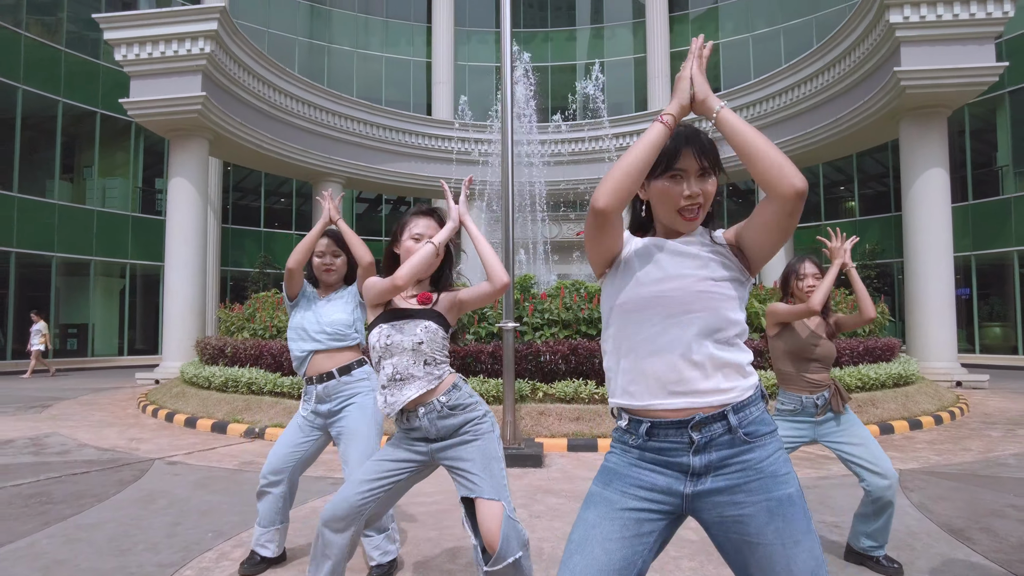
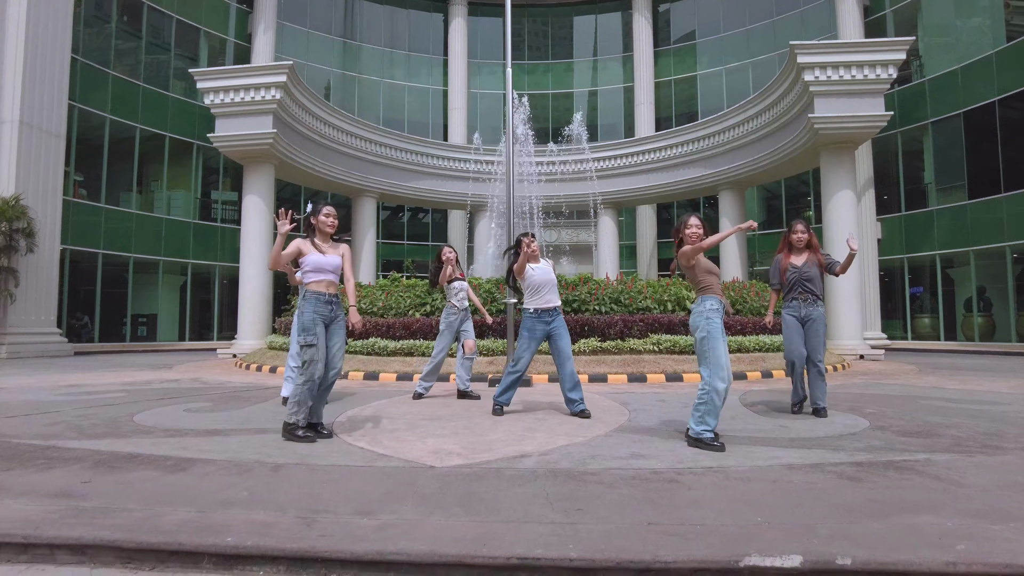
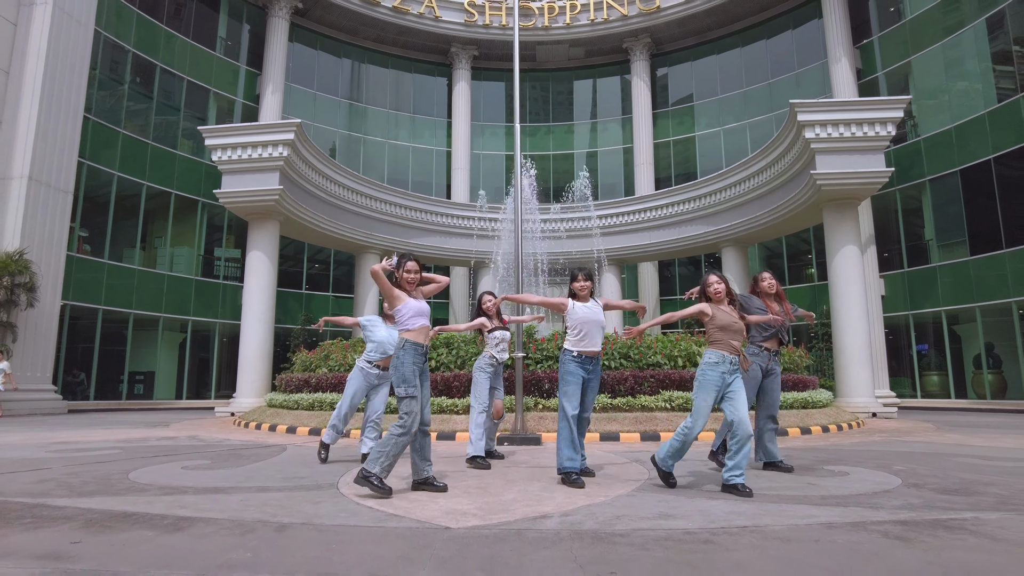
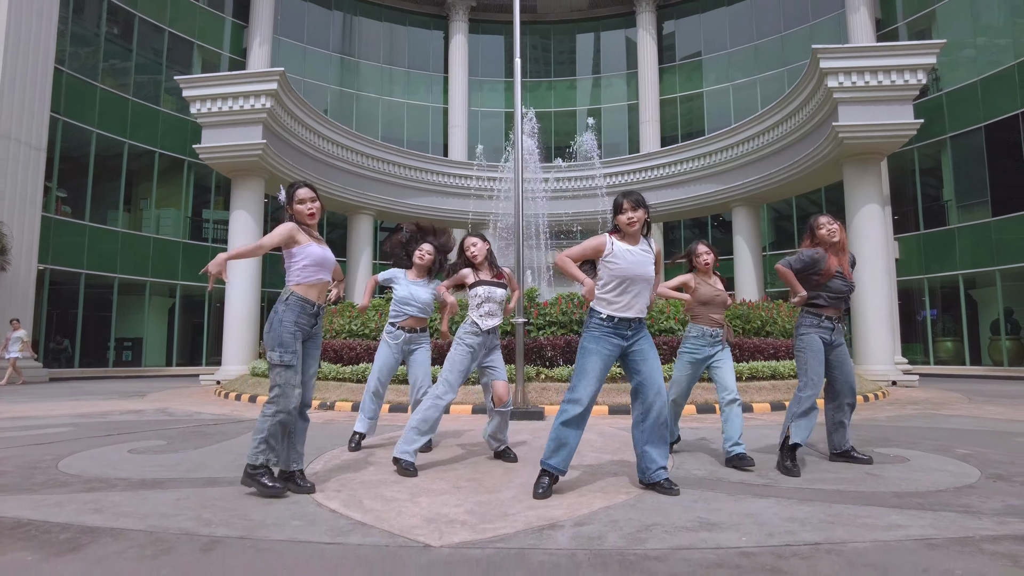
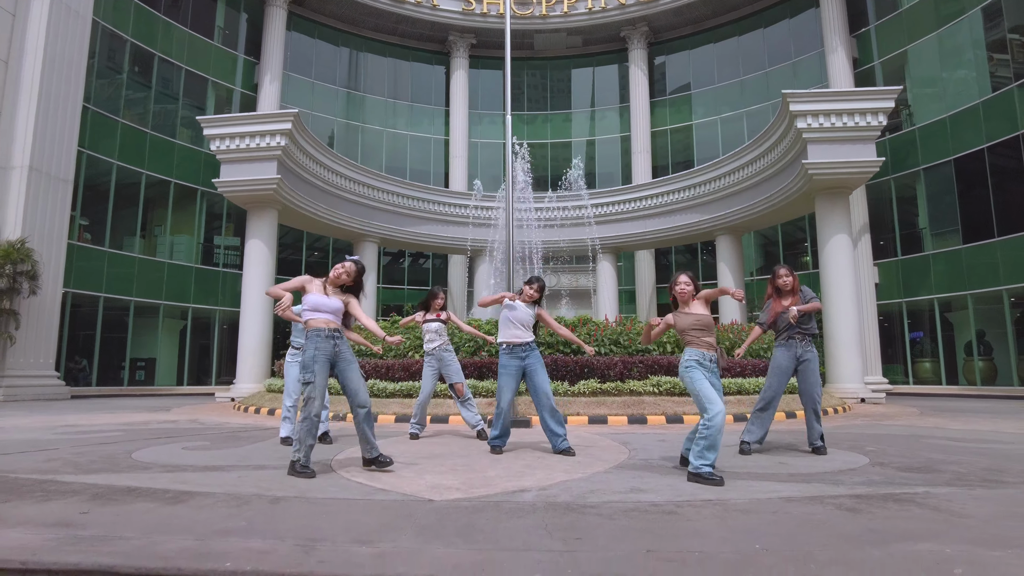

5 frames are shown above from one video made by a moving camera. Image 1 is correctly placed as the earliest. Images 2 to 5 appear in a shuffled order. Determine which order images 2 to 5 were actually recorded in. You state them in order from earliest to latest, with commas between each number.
4, 3, 5, 2
